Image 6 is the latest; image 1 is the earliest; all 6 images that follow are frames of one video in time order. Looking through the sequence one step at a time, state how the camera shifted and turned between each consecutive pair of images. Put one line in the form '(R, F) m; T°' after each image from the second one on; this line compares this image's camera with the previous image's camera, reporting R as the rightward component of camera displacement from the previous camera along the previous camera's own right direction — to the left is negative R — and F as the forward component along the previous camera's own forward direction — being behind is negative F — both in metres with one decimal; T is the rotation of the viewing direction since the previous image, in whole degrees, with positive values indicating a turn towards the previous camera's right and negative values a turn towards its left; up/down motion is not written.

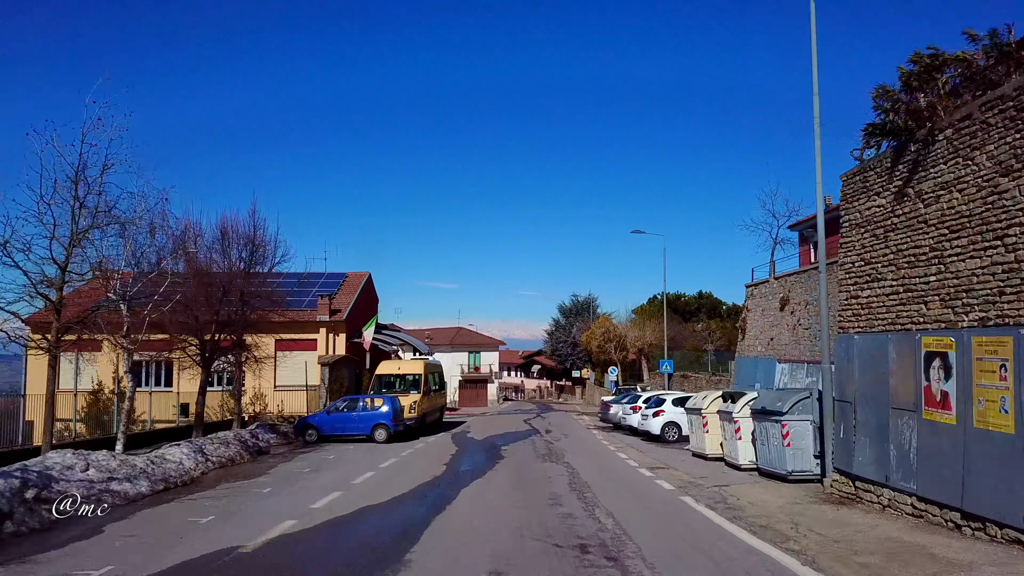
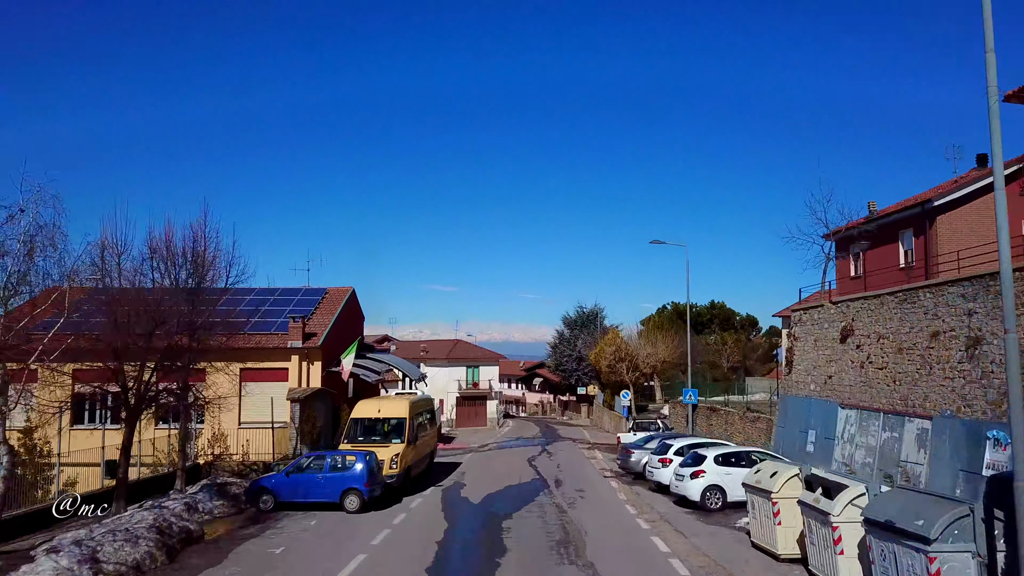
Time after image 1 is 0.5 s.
(0.0, +1.9) m; 0°
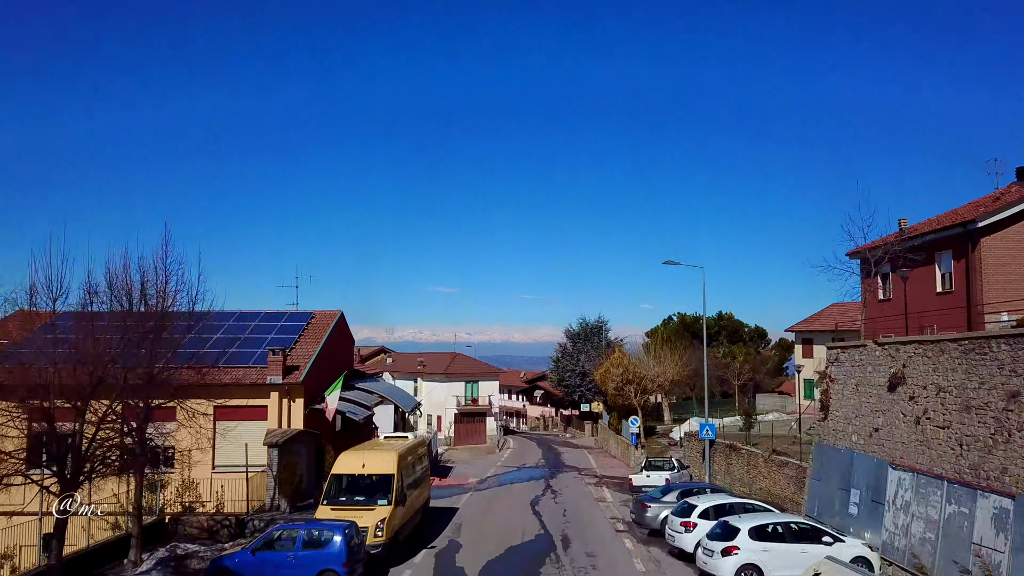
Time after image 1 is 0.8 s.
(0.0, +1.1) m; 0°
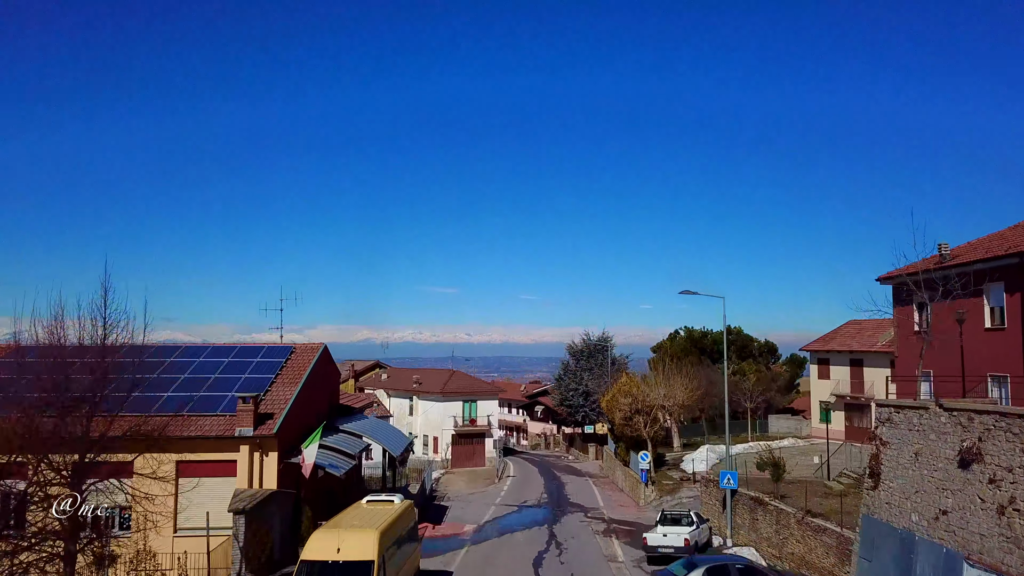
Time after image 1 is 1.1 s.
(0.0, +1.3) m; 0°
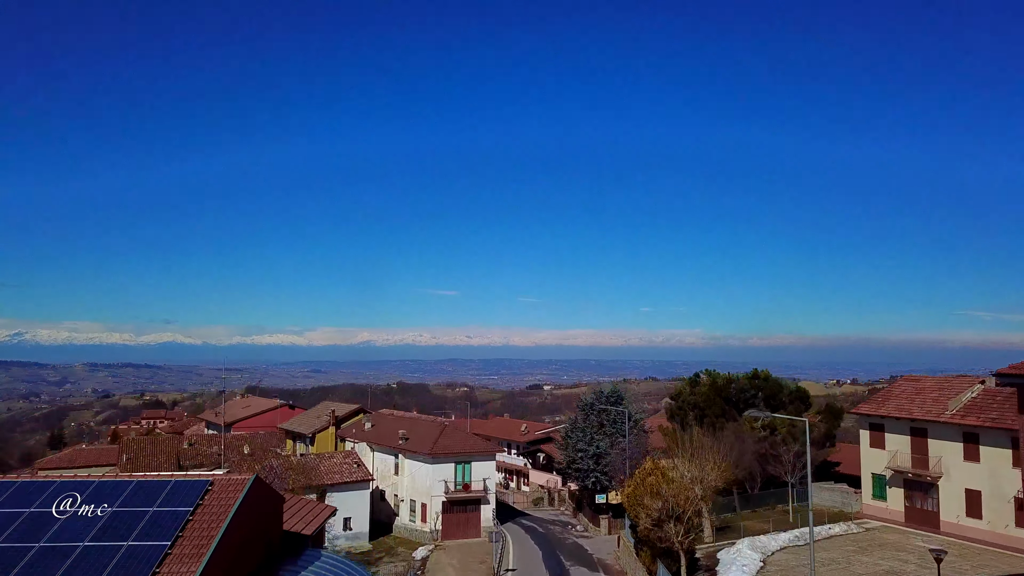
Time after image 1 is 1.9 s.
(0.0, +3.4) m; 0°
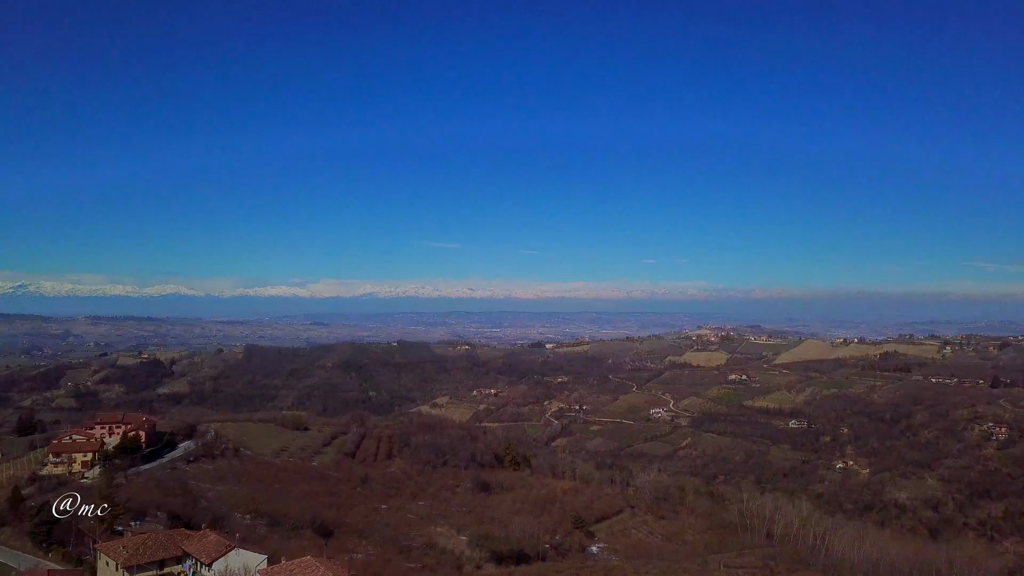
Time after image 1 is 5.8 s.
(+0.9, +19.0) m; 0°
